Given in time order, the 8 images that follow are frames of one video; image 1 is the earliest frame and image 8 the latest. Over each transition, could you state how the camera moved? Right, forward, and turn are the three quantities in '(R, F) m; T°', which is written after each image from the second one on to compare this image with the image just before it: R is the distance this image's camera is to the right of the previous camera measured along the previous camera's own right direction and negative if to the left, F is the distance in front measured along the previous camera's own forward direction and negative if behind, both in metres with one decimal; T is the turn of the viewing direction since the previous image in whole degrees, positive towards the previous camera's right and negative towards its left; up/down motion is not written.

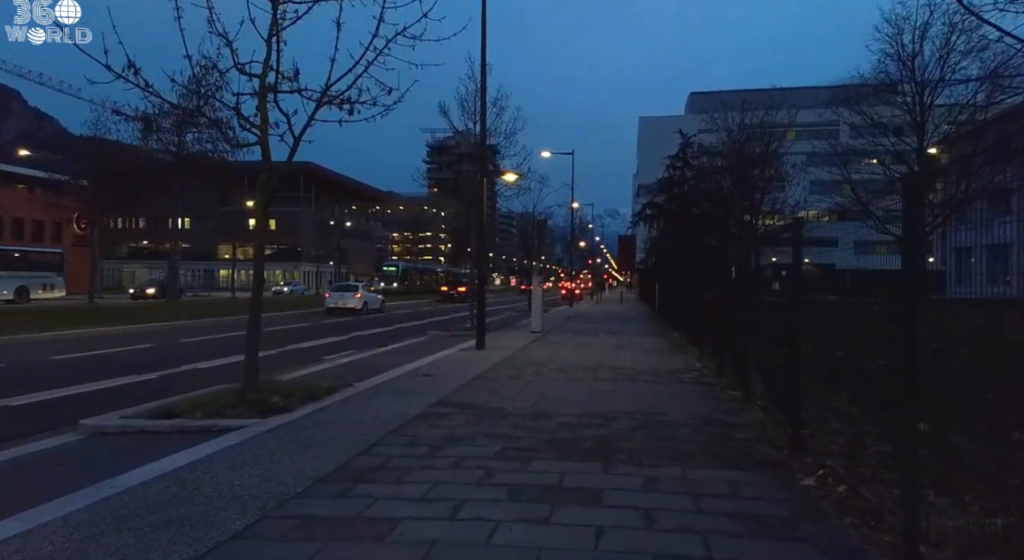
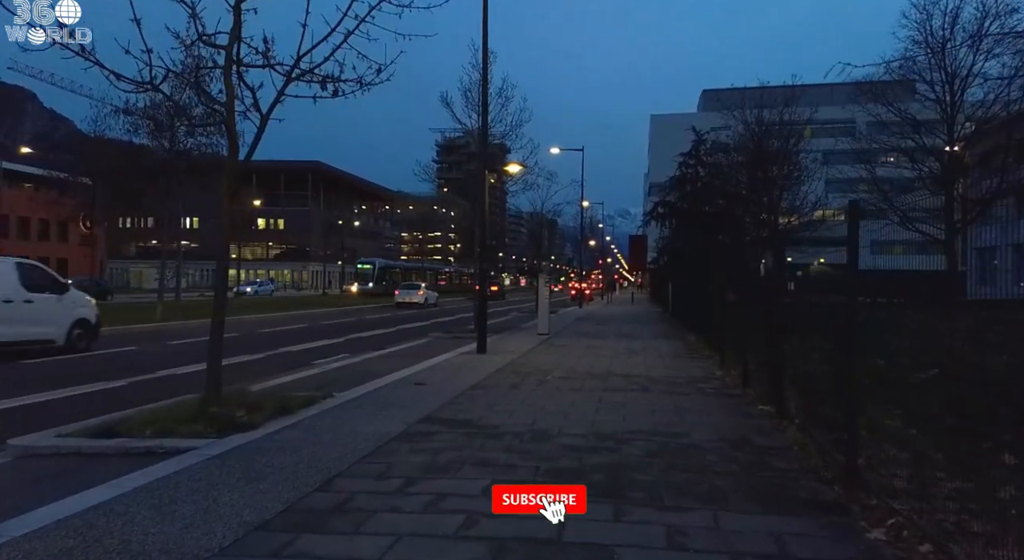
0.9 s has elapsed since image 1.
(+0.1, +1.3) m; -1°
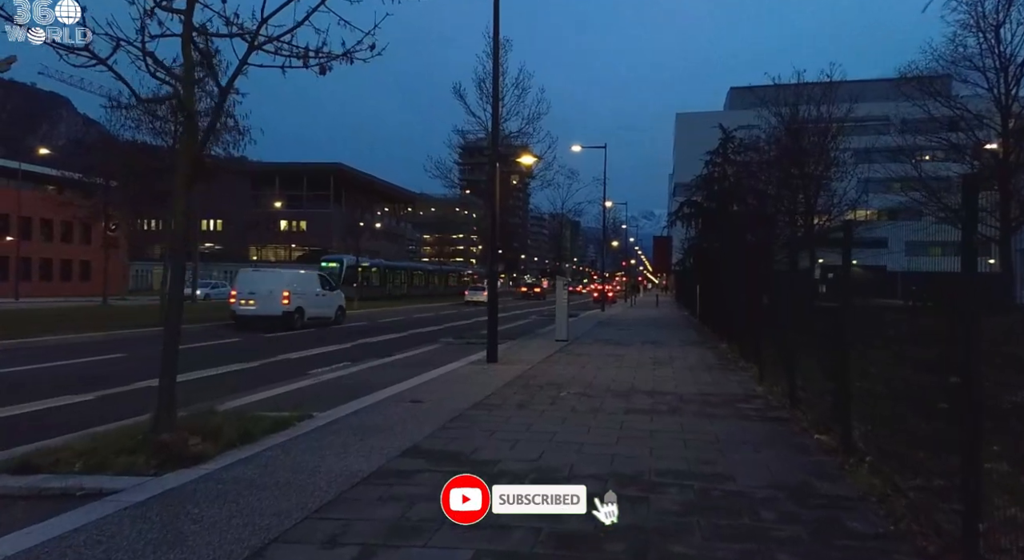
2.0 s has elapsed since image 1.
(+0.2, +1.5) m; -2°
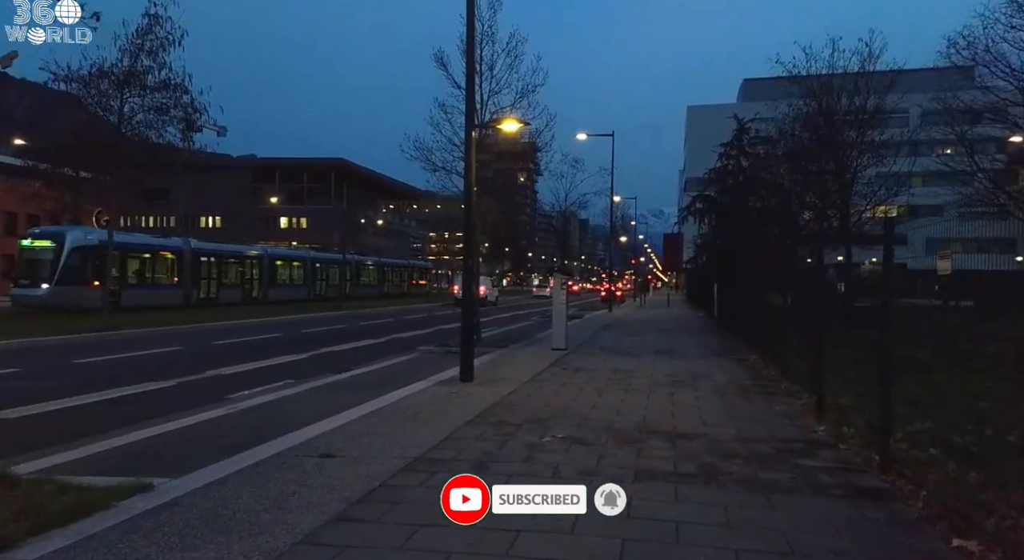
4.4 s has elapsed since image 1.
(+0.5, +3.1) m; -1°
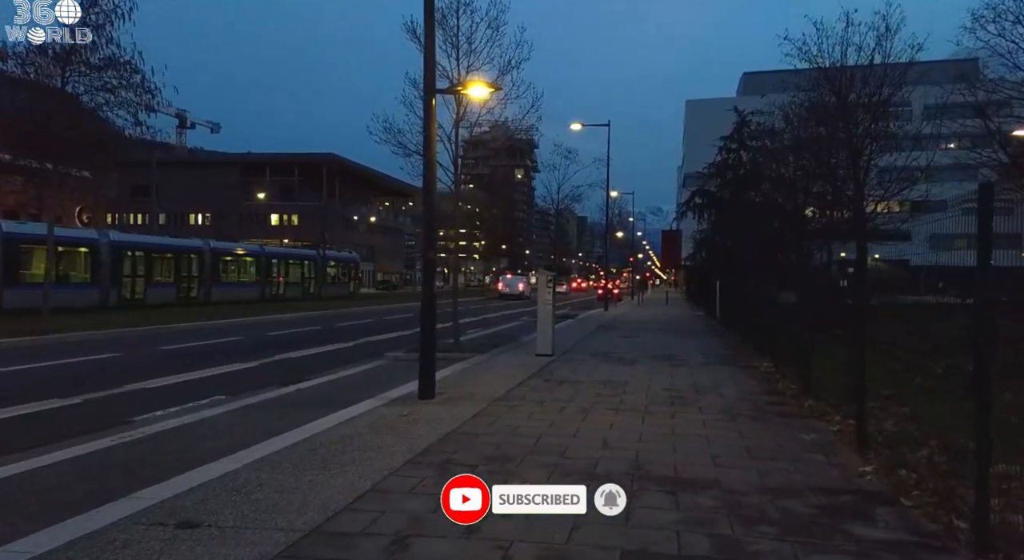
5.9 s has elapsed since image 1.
(+0.4, +2.0) m; 0°
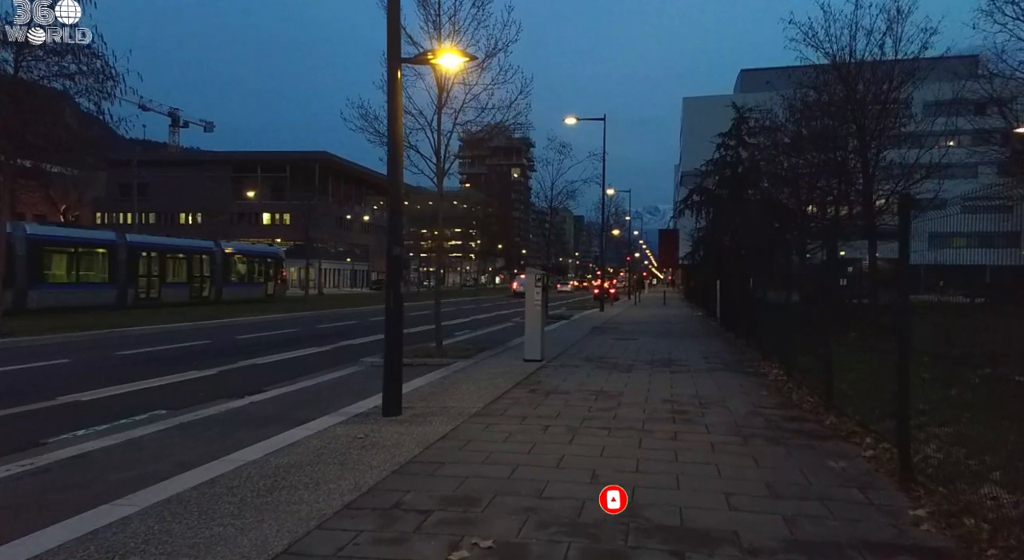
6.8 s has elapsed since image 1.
(+0.2, +1.3) m; 0°
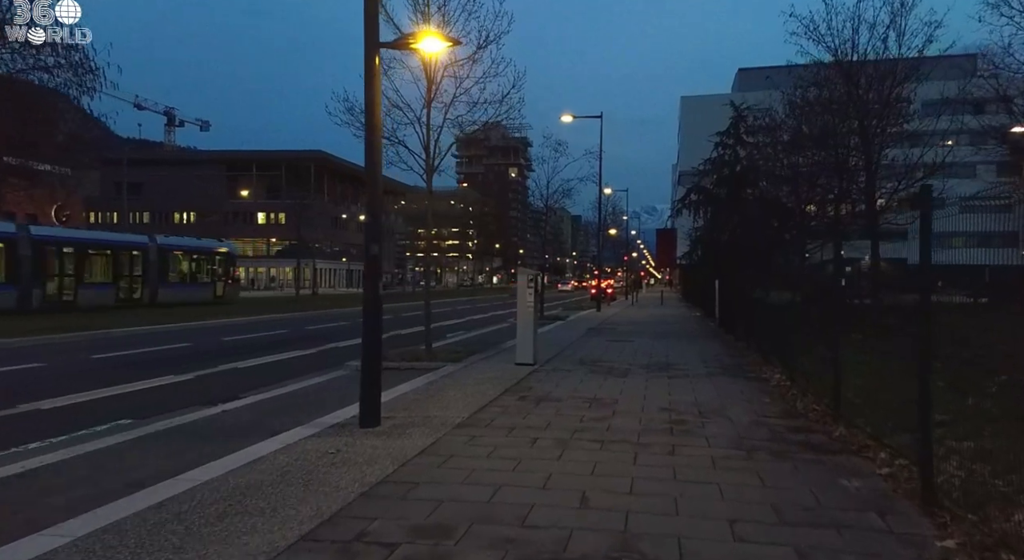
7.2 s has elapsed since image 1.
(+0.1, +0.6) m; 0°
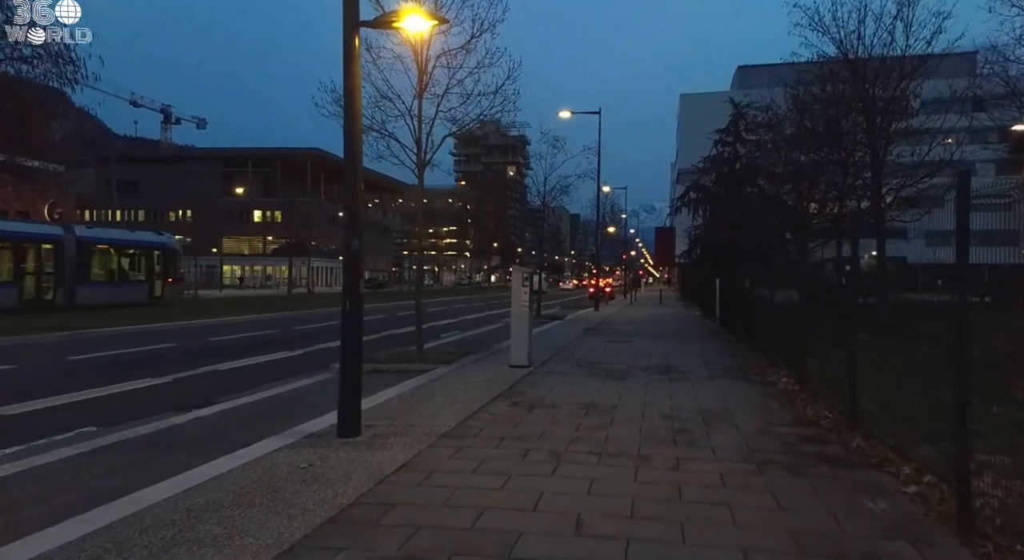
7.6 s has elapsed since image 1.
(+0.1, +0.6) m; 0°
